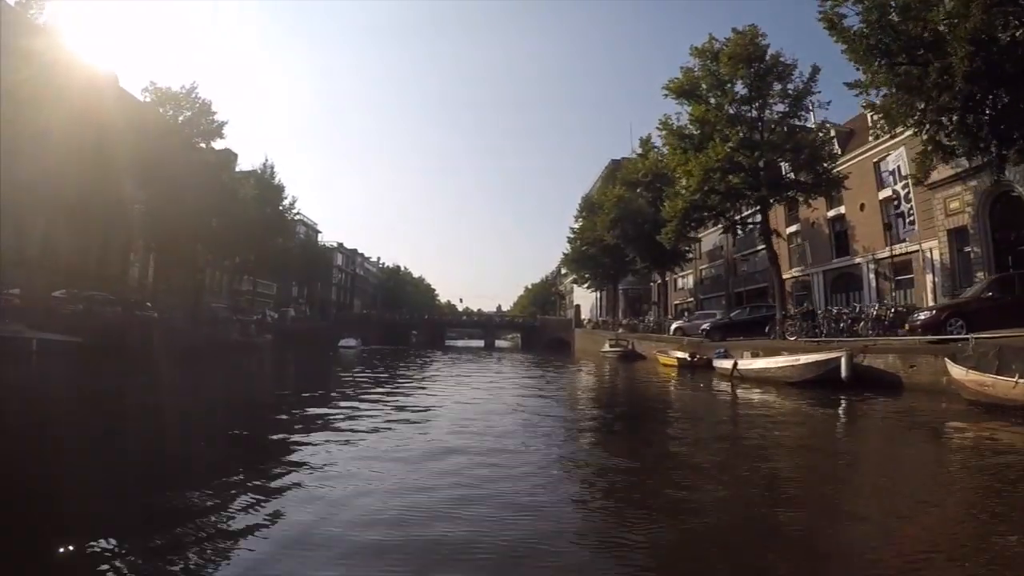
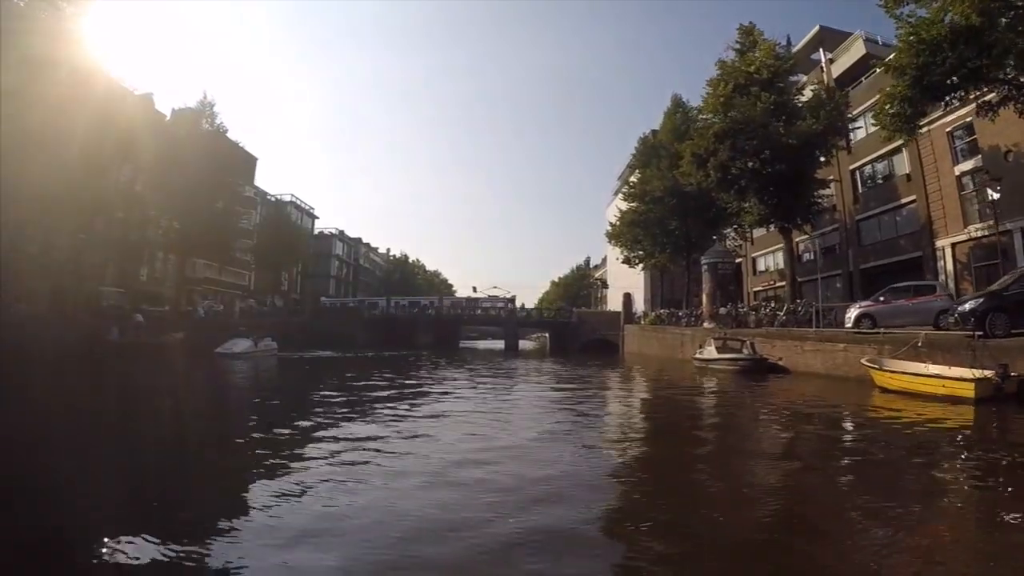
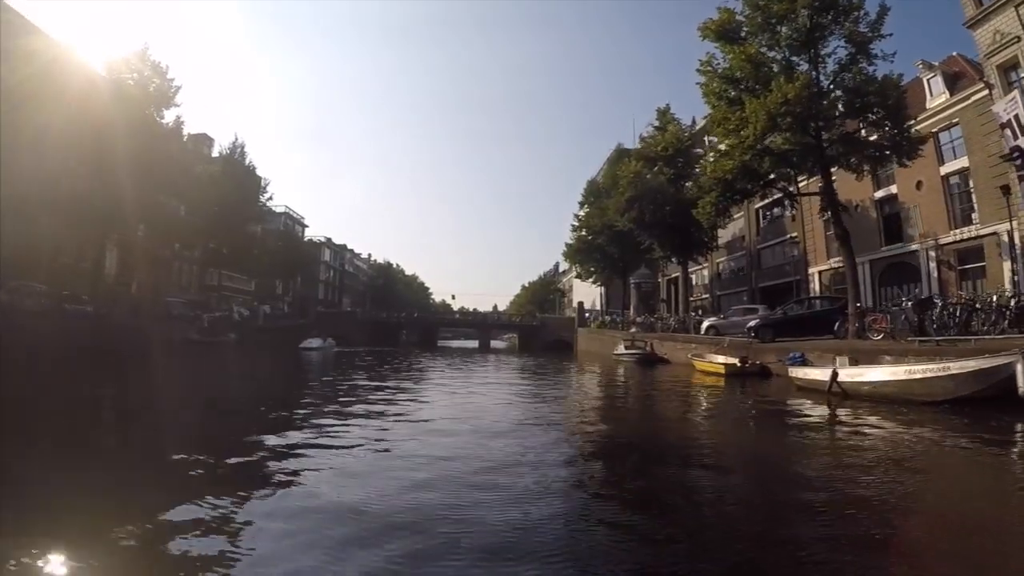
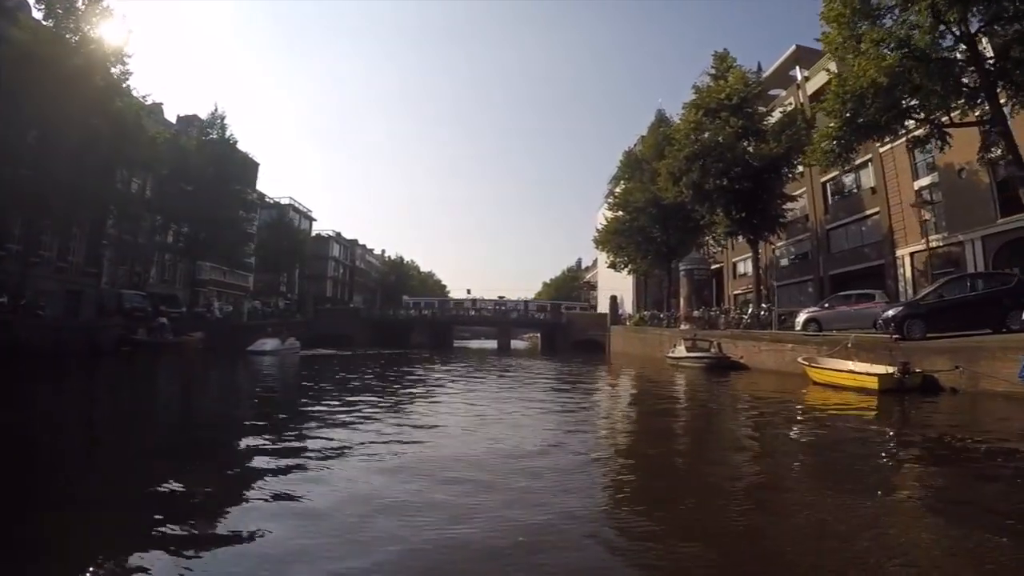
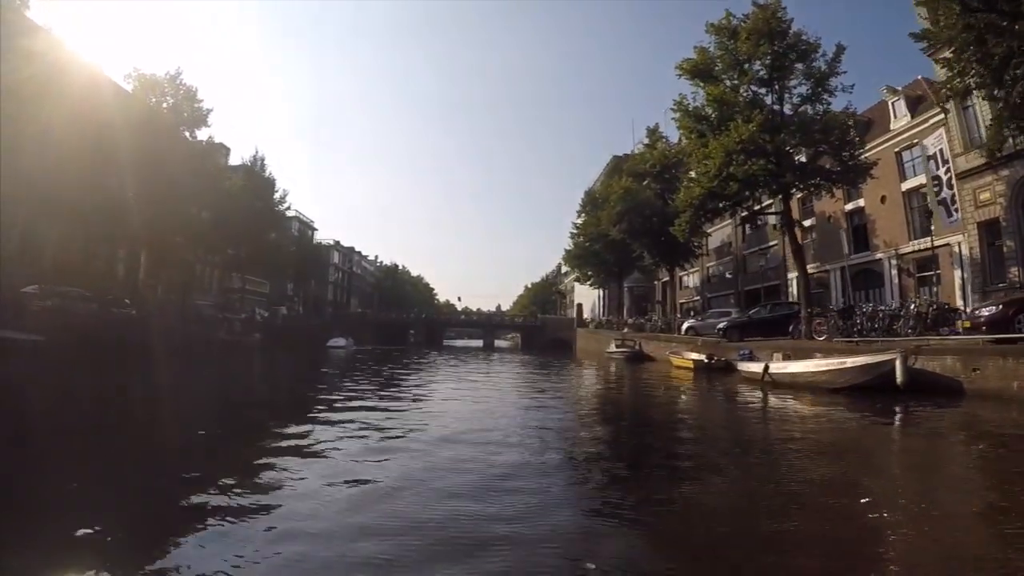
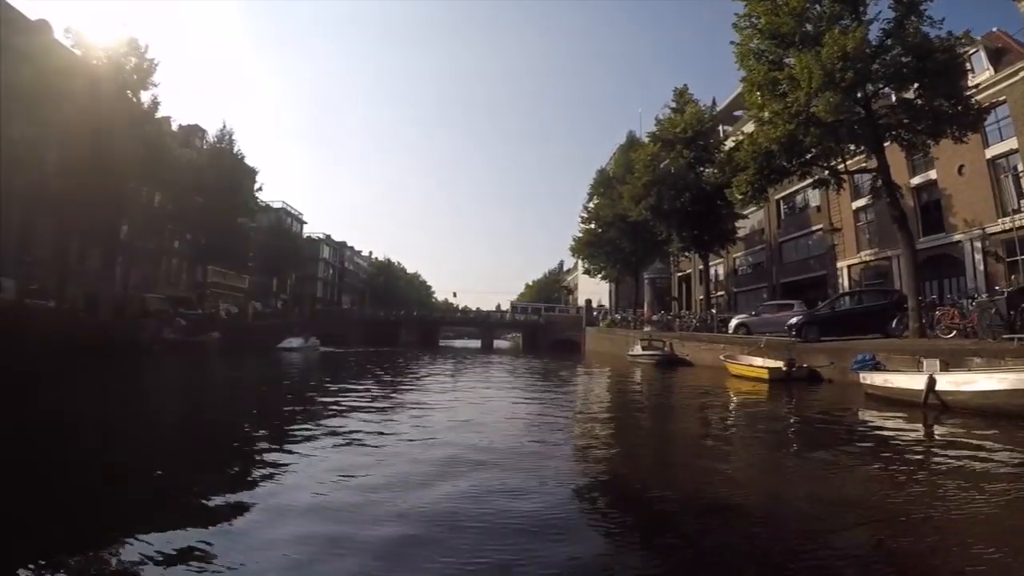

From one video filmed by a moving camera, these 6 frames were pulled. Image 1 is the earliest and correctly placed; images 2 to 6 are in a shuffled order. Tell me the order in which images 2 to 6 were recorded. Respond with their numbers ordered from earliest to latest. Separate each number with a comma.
5, 3, 6, 4, 2
